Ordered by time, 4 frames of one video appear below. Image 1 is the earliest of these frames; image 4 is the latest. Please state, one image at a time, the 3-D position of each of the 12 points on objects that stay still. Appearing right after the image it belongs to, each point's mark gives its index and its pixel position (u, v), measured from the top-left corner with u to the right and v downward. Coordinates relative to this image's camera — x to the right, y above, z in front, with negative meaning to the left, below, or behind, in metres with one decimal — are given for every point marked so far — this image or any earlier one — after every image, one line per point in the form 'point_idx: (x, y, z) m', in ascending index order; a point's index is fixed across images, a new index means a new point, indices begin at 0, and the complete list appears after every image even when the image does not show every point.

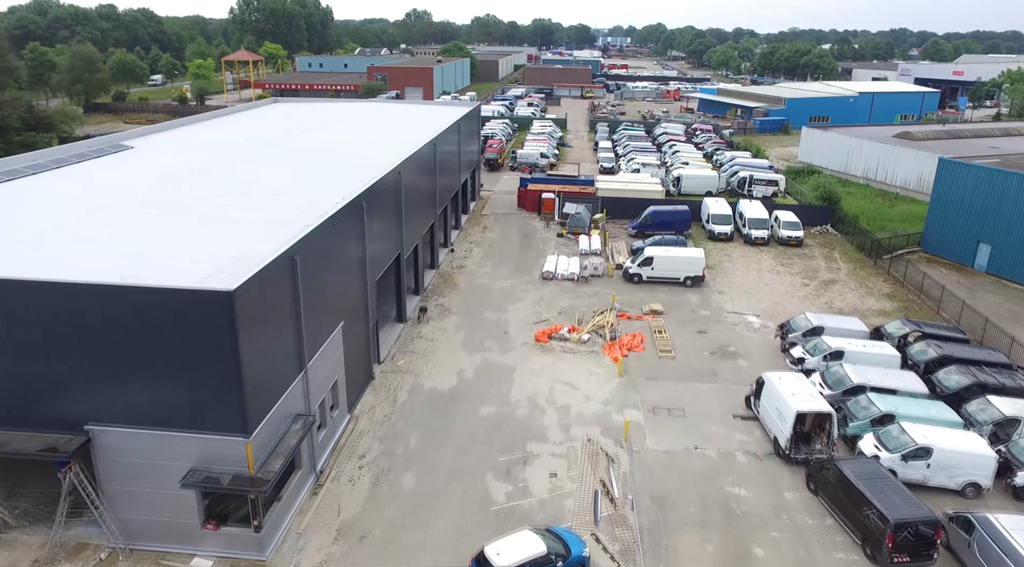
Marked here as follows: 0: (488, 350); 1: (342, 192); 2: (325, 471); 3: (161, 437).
0: (-0.7, -1.9, +19.2) m
1: (-4.2, +2.2, +17.2) m
2: (-3.8, -3.8, +14.0) m
3: (-5.6, -2.4, +11.1) m
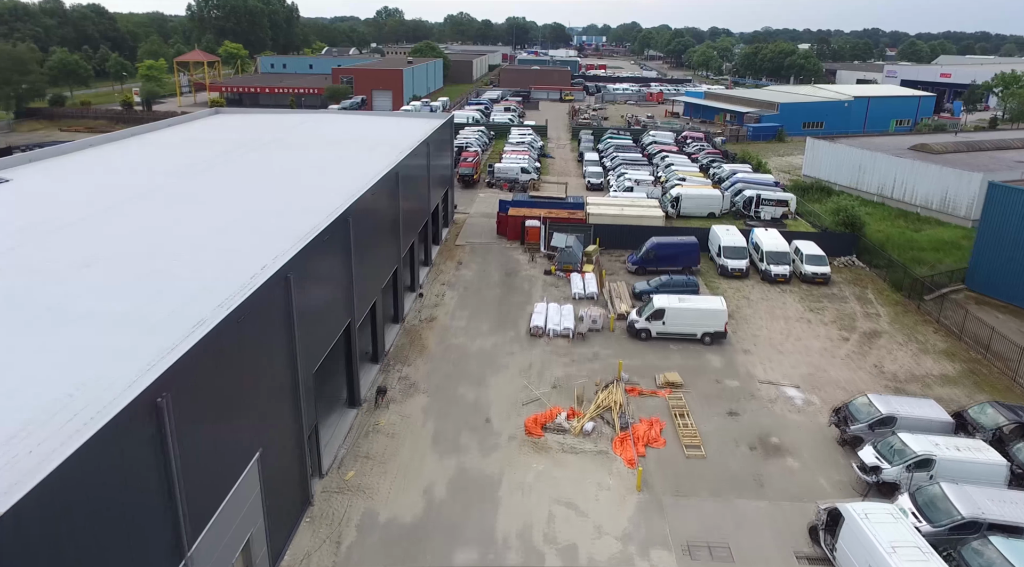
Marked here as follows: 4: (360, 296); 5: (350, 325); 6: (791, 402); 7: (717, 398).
0: (-1.0, -3.6, +14.8) m
1: (-4.5, +0.5, +12.7) m
2: (-3.9, -5.5, +9.5) m
3: (-5.7, -4.2, +6.5) m
4: (-3.8, -0.3, +17.2) m
5: (-3.8, -1.0, +16.2) m
6: (+6.8, -2.9, +17.0) m
7: (+5.0, -2.8, +17.1) m
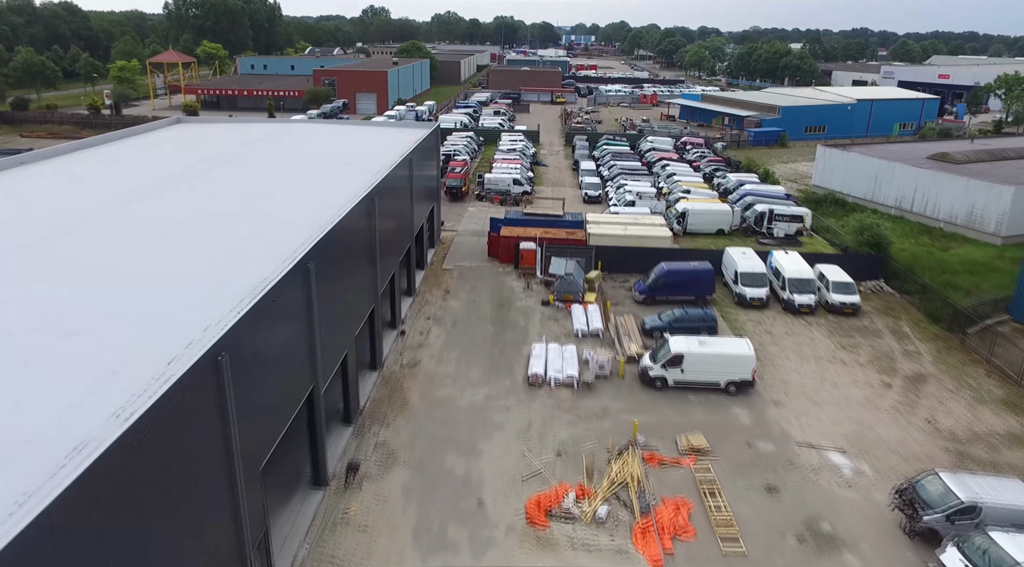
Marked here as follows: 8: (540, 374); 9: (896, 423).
0: (-1.0, -4.6, +12.1) m
1: (-4.5, -0.6, +9.9) m
2: (-3.8, -6.6, +6.7) m
3: (-5.6, -5.3, +3.7) m
4: (-3.8, -1.4, +14.4) m
5: (-3.8, -2.0, +13.4) m
6: (+6.8, -3.9, +14.4) m
7: (+5.0, -3.8, +14.5) m
8: (+0.7, -2.3, +17.6) m
9: (+8.9, -3.3, +16.1) m
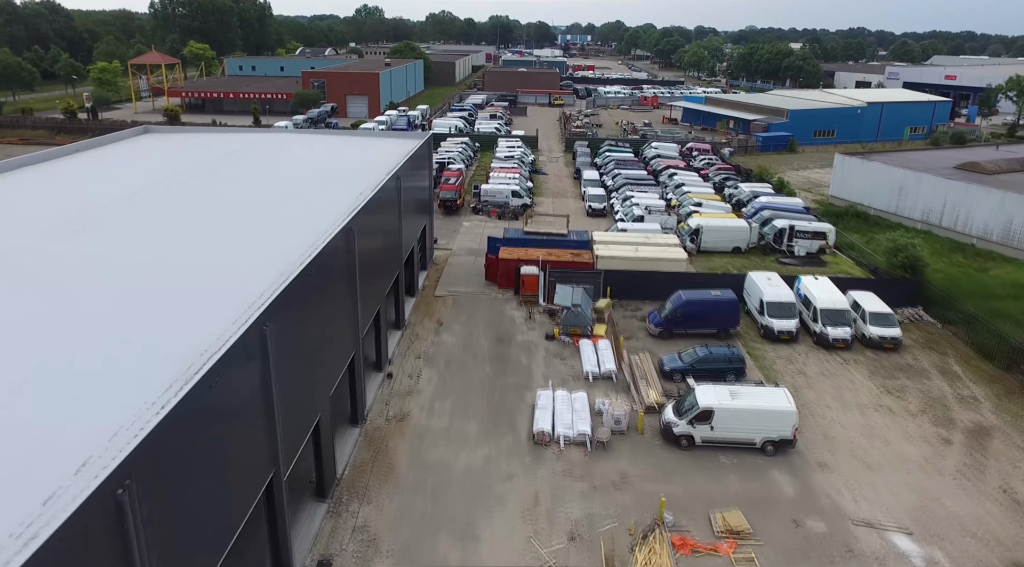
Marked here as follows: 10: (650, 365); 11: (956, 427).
0: (-0.9, -5.6, +9.6) m
1: (-4.4, -1.5, +7.4) m
2: (-3.7, -7.5, +4.3) m
3: (-5.4, -6.2, +1.3) m
4: (-3.8, -2.3, +12.0) m
5: (-3.7, -3.0, +11.0) m
6: (+6.9, -4.8, +12.1) m
7: (+5.1, -4.8, +12.1) m
8: (+0.8, -3.2, +15.2) m
9: (+8.9, -4.2, +13.8) m
10: (+3.6, -2.2, +18.3) m
11: (+10.2, -3.4, +16.1) m
